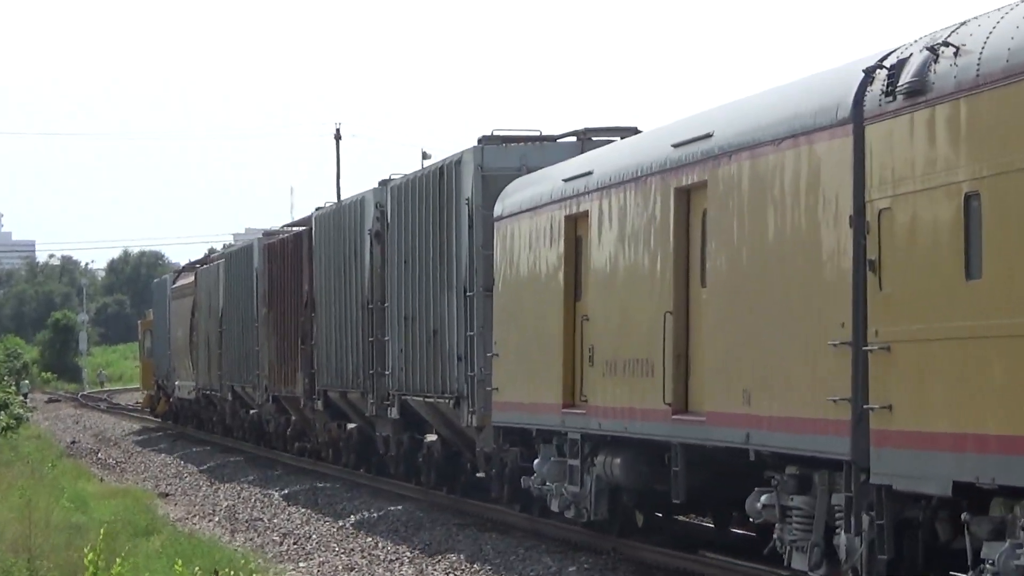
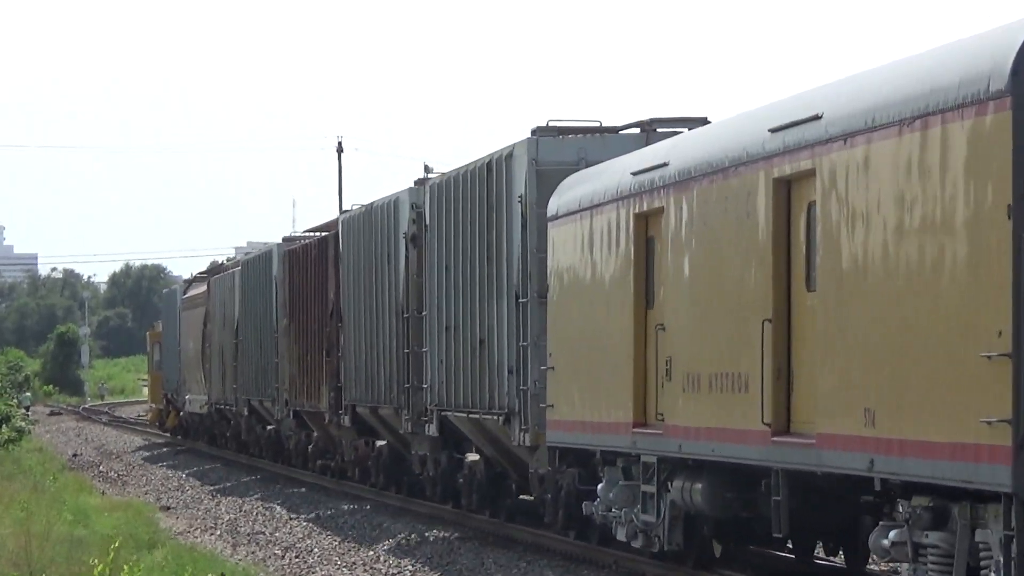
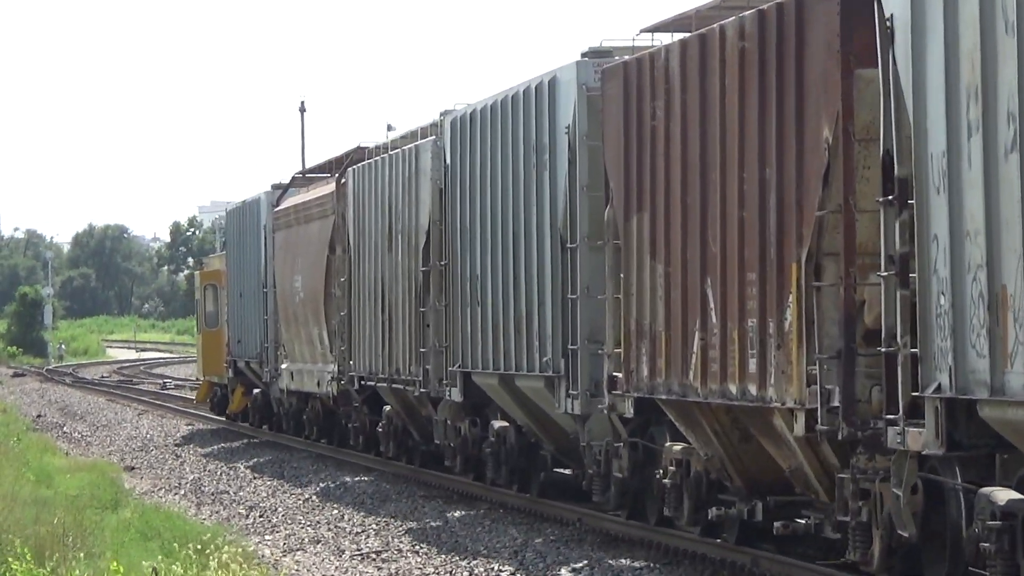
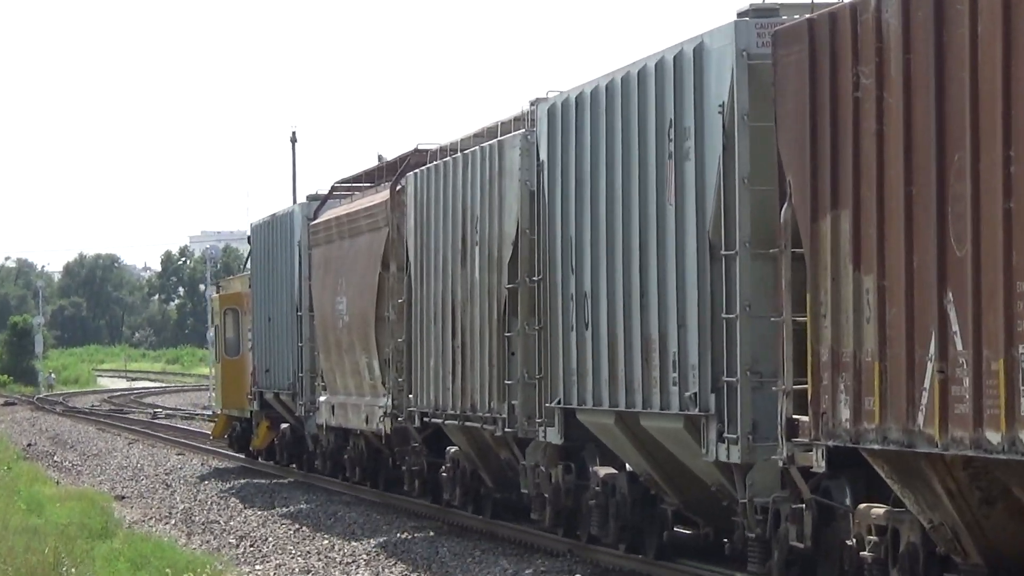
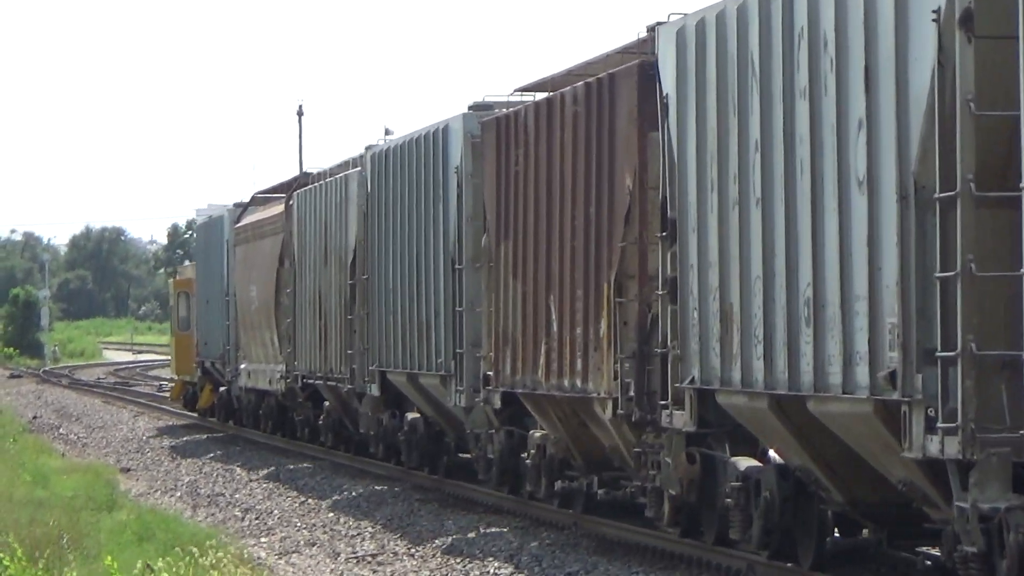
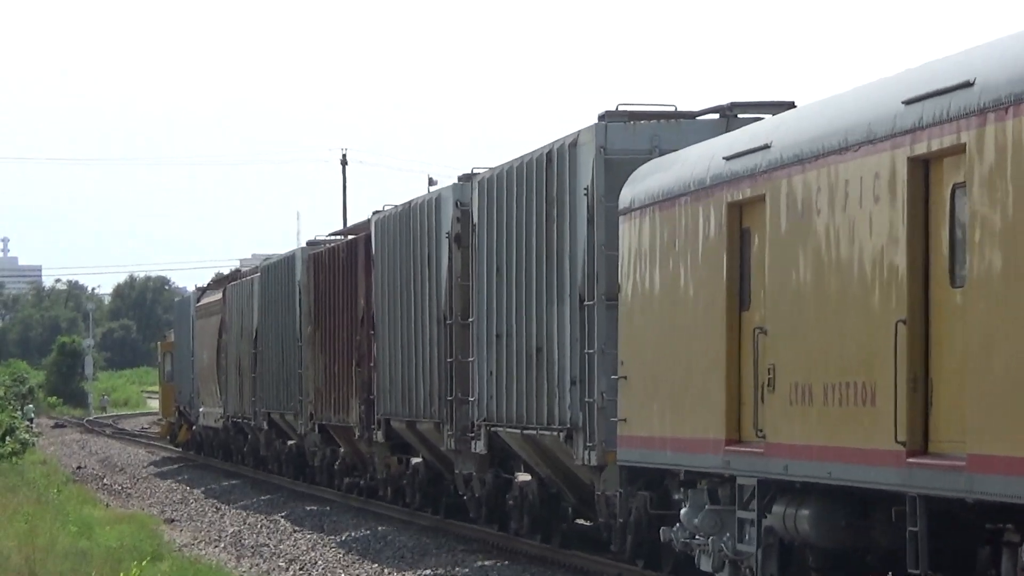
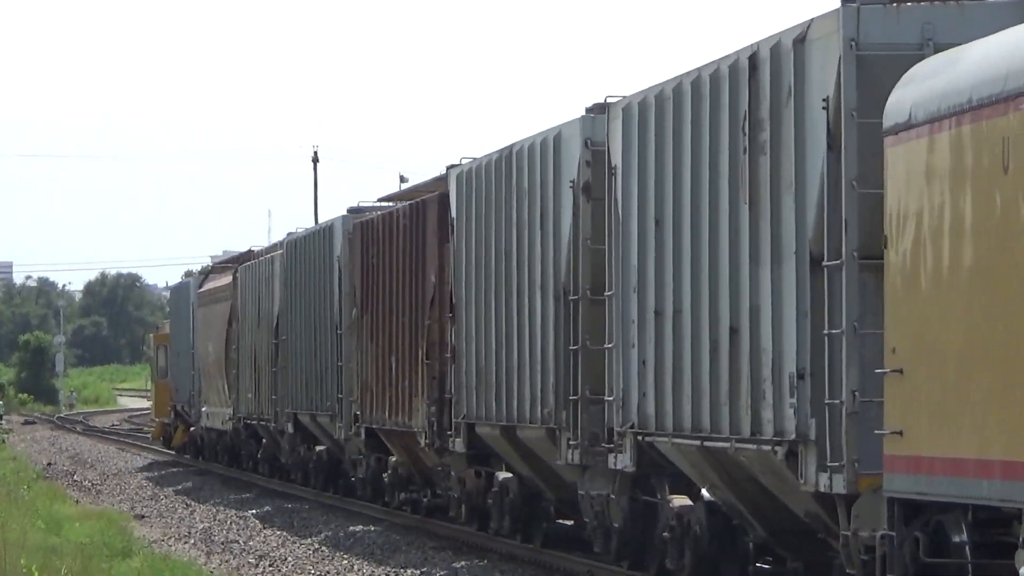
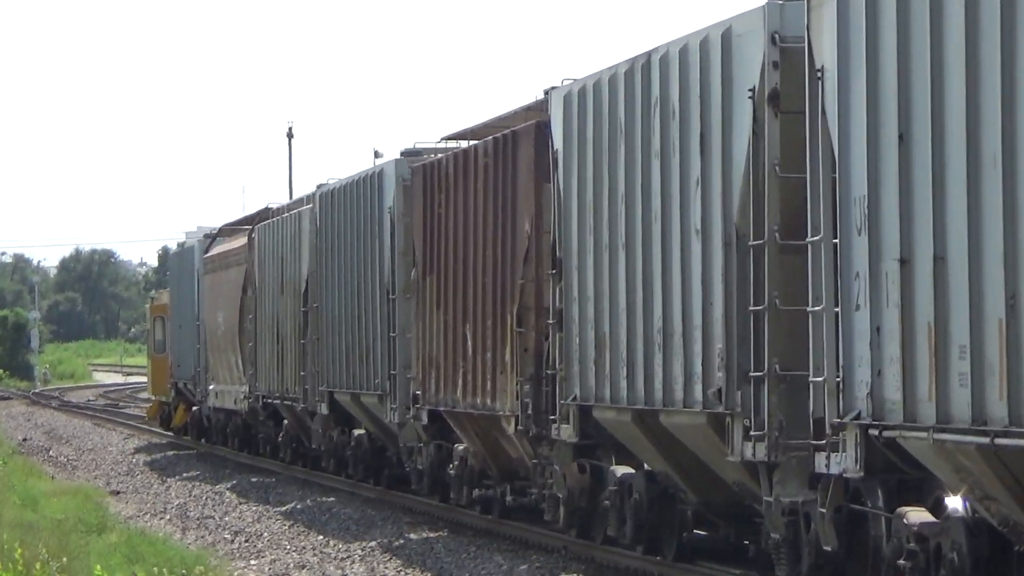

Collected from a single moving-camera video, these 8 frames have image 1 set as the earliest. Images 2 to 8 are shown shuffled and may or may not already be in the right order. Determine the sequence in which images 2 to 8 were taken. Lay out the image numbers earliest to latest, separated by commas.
2, 6, 7, 8, 5, 3, 4
